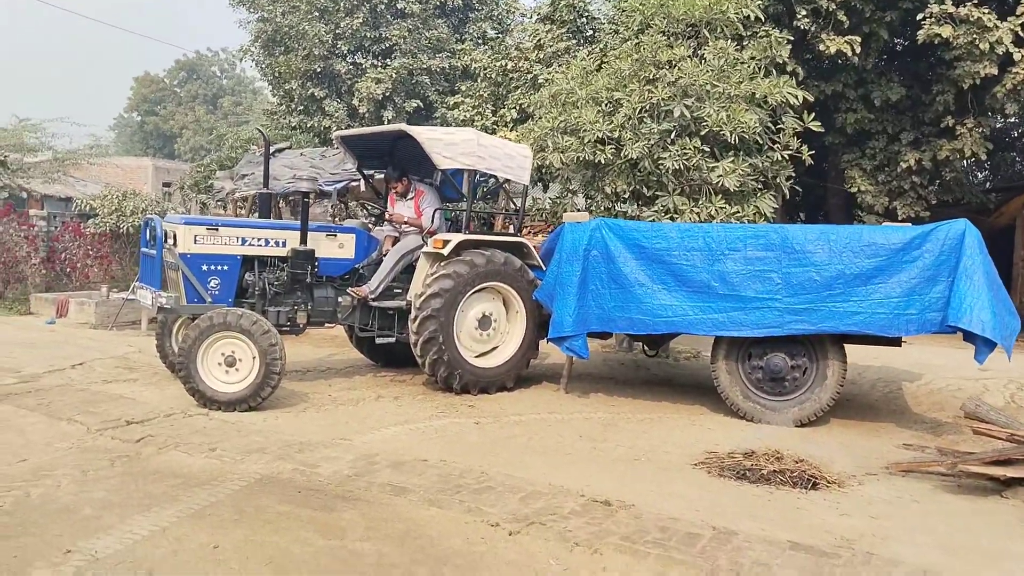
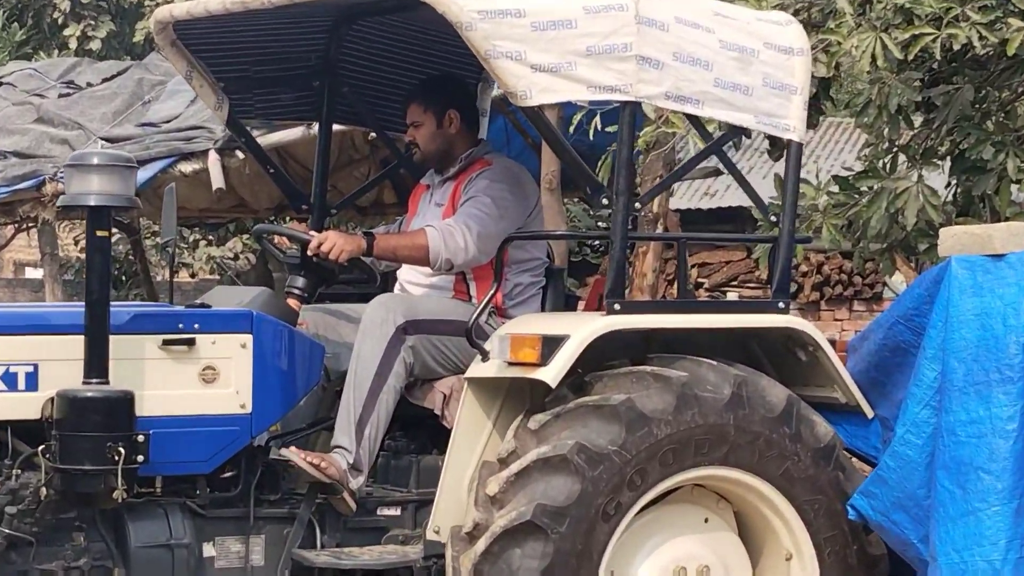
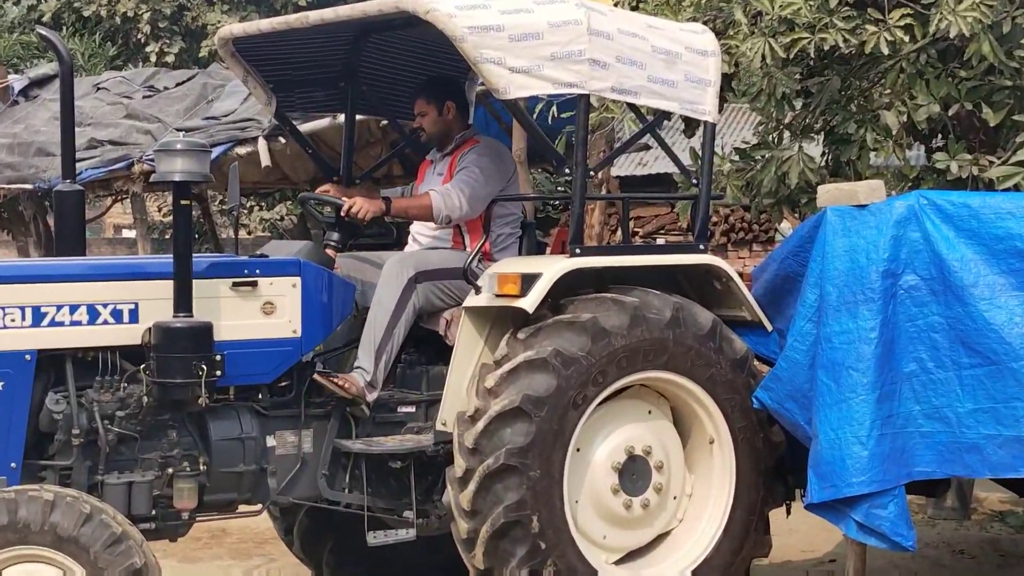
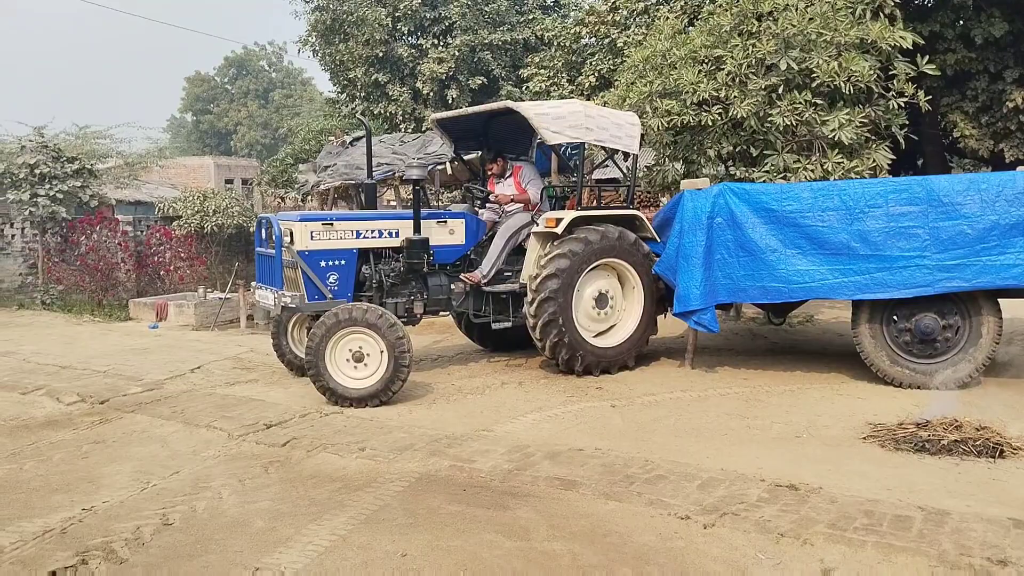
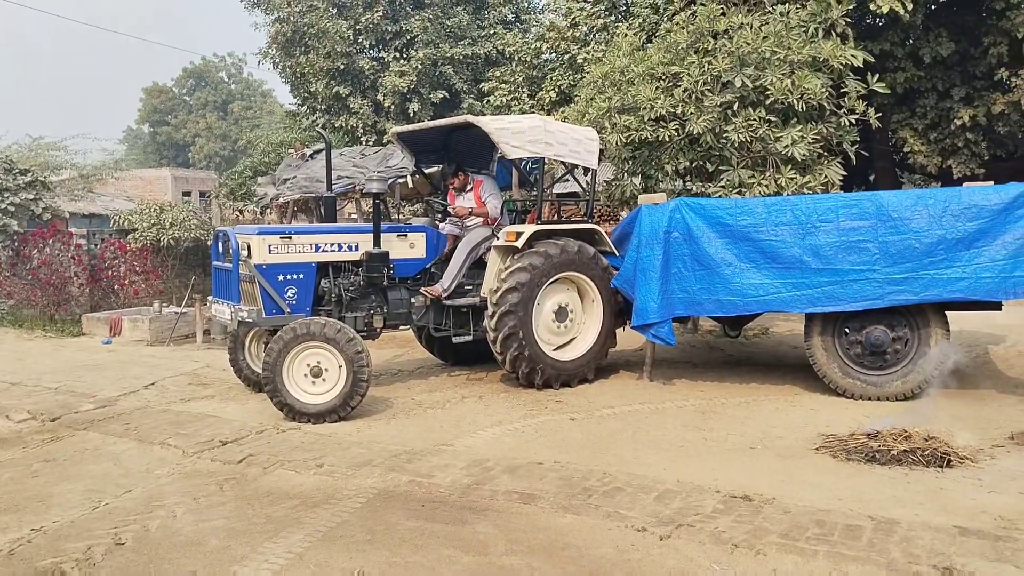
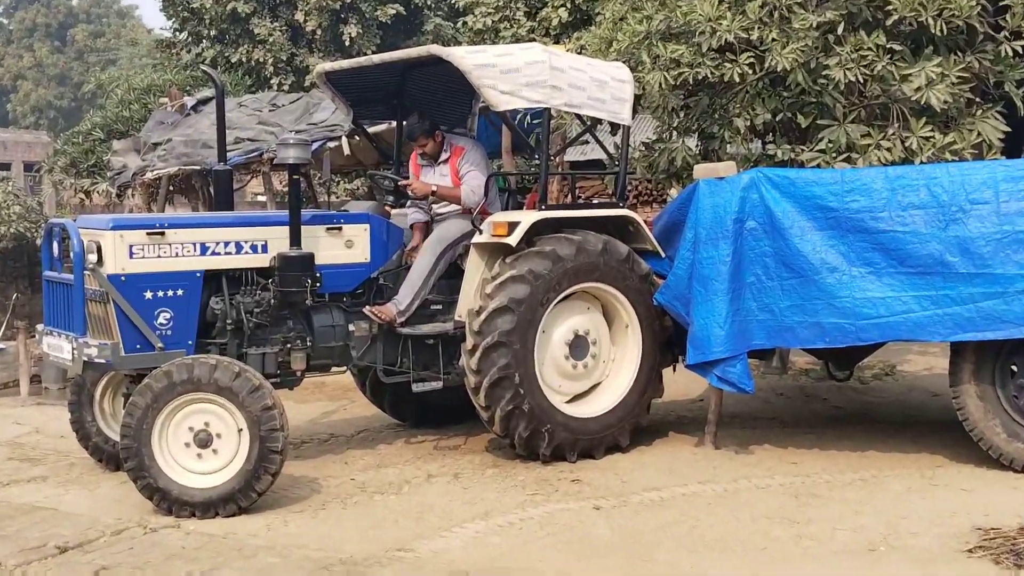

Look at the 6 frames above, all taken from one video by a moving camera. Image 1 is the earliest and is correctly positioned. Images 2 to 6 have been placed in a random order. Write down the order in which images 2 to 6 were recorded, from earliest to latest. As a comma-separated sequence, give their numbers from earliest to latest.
4, 5, 6, 3, 2
